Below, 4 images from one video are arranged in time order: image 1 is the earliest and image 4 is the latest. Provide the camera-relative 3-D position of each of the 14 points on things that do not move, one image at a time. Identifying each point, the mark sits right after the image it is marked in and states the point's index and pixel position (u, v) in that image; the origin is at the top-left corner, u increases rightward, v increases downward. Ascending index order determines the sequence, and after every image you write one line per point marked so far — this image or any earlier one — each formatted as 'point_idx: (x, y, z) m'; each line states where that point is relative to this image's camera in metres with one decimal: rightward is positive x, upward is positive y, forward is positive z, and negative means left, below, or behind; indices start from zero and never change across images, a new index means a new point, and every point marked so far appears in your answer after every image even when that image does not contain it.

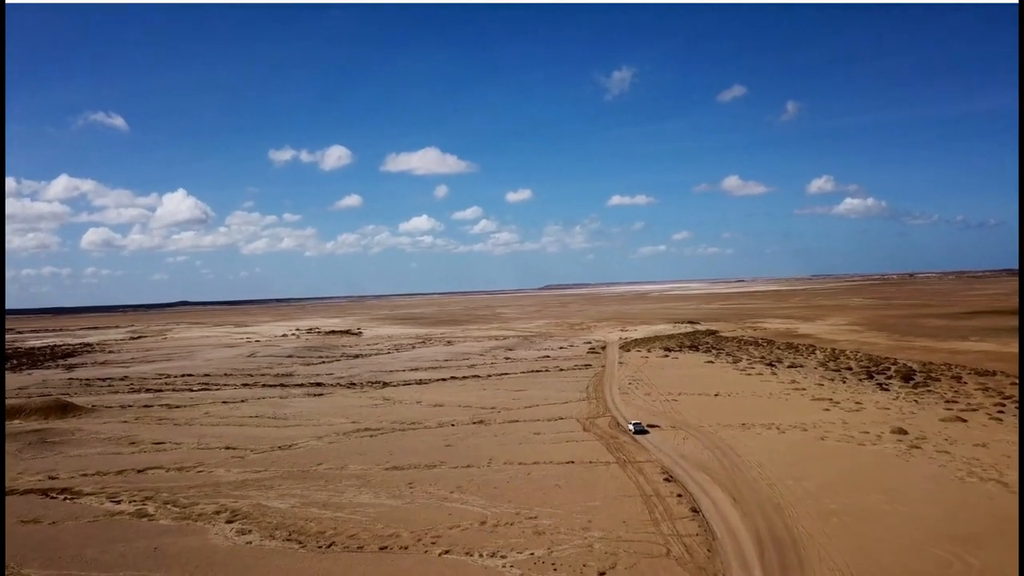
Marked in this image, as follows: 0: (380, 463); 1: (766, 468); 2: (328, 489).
0: (-4.6, -6.1, +20.0) m
1: (+8.2, -5.8, +18.4) m
2: (-5.6, -6.2, +17.5) m
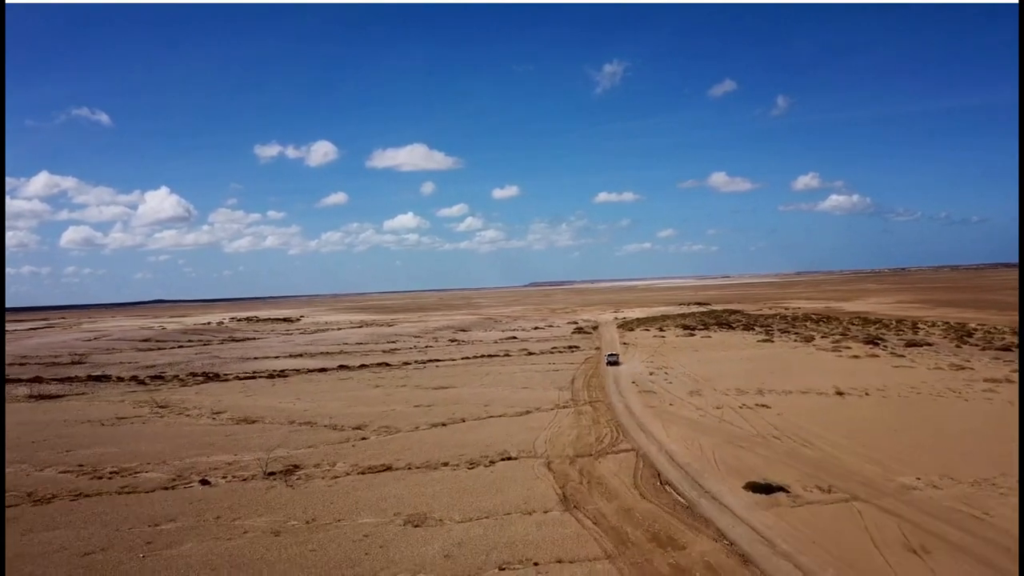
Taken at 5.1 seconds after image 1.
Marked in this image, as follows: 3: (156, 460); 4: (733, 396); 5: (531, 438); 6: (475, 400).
0: (-6.8, -3.2, +3.8) m
1: (+6.0, -2.9, +2.5) m
2: (-7.8, -3.3, +1.3) m
3: (-6.7, -3.2, +10.7) m
4: (+5.7, -2.8, +14.8) m
5: (+0.4, -2.9, +11.2) m
6: (-1.0, -3.0, +15.2) m
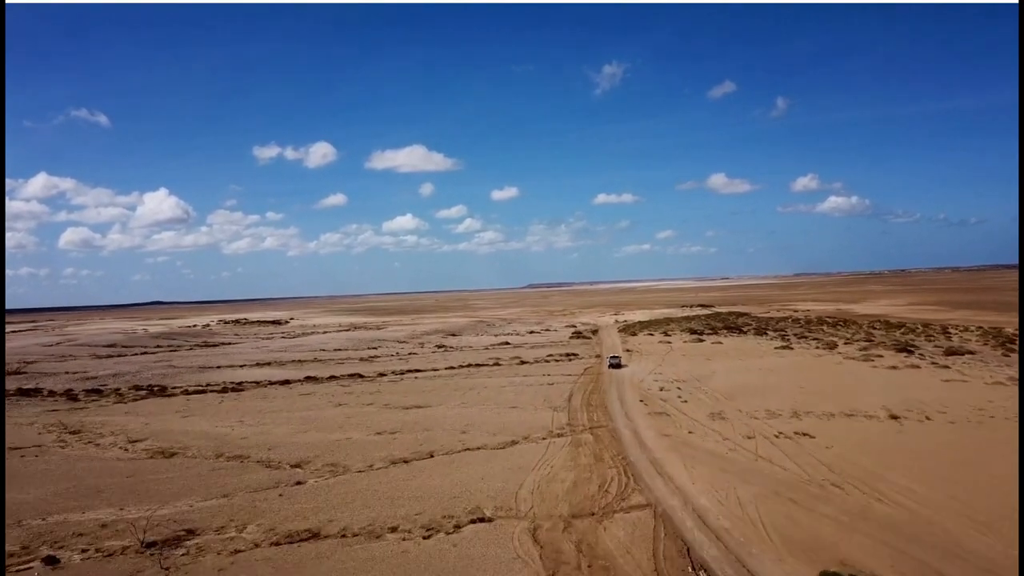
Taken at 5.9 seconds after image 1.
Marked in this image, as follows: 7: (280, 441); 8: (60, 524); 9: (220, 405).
0: (-7.1, -3.2, +1.2) m
1: (+5.7, -2.9, -0.1) m
2: (-8.1, -3.2, -1.3) m
3: (-7.0, -3.2, +8.1) m
4: (+5.3, -2.8, +12.2) m
5: (0.0, -2.9, +8.6) m
6: (-1.3, -3.0, +12.5) m
7: (-4.7, -3.1, +11.8) m
8: (-6.0, -3.2, +7.8) m
9: (-7.9, -3.2, +15.8) m
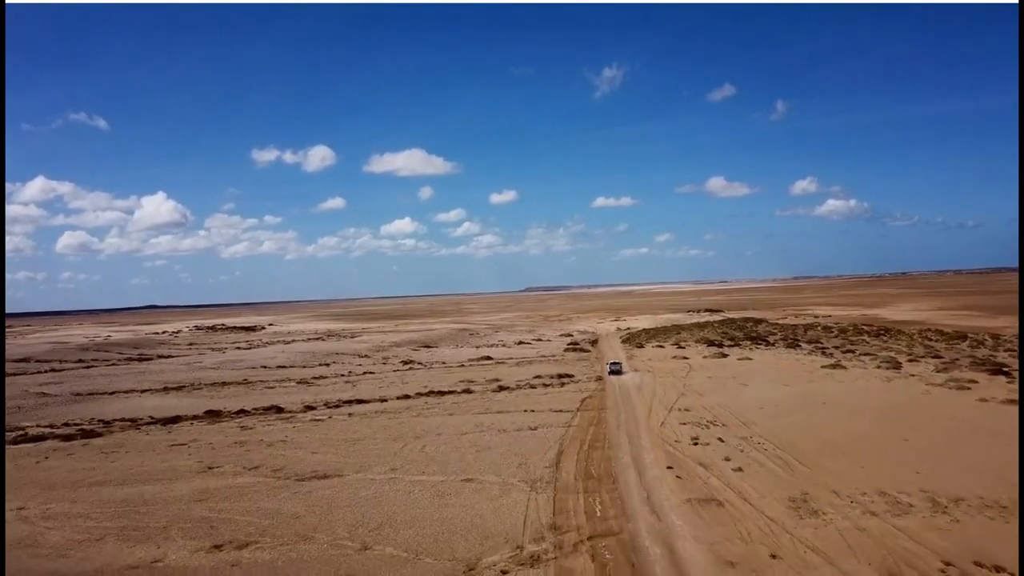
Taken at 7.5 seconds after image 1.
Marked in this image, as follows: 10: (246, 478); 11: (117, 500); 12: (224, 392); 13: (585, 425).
0: (-7.8, -3.1, -4.0) m
1: (+5.0, -2.8, -5.2) m
2: (-8.8, -3.2, -6.5) m
3: (-7.7, -3.2, +2.9) m
4: (+4.6, -2.8, +7.0) m
5: (-0.7, -2.9, +3.4) m
6: (-2.0, -3.0, +7.4) m
7: (-5.4, -3.1, +6.6) m
8: (-6.7, -3.2, +2.6) m
9: (-8.7, -3.2, +10.6) m
10: (-4.3, -3.1, +9.6) m
11: (-5.8, -3.1, +8.6) m
12: (-9.1, -3.3, +18.3) m
13: (+1.6, -2.9, +12.4) m
